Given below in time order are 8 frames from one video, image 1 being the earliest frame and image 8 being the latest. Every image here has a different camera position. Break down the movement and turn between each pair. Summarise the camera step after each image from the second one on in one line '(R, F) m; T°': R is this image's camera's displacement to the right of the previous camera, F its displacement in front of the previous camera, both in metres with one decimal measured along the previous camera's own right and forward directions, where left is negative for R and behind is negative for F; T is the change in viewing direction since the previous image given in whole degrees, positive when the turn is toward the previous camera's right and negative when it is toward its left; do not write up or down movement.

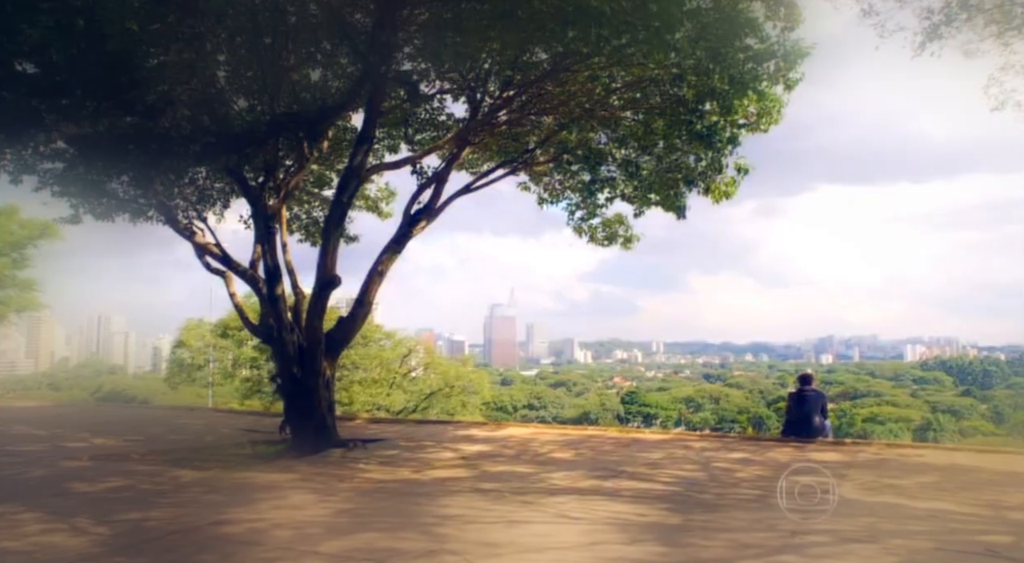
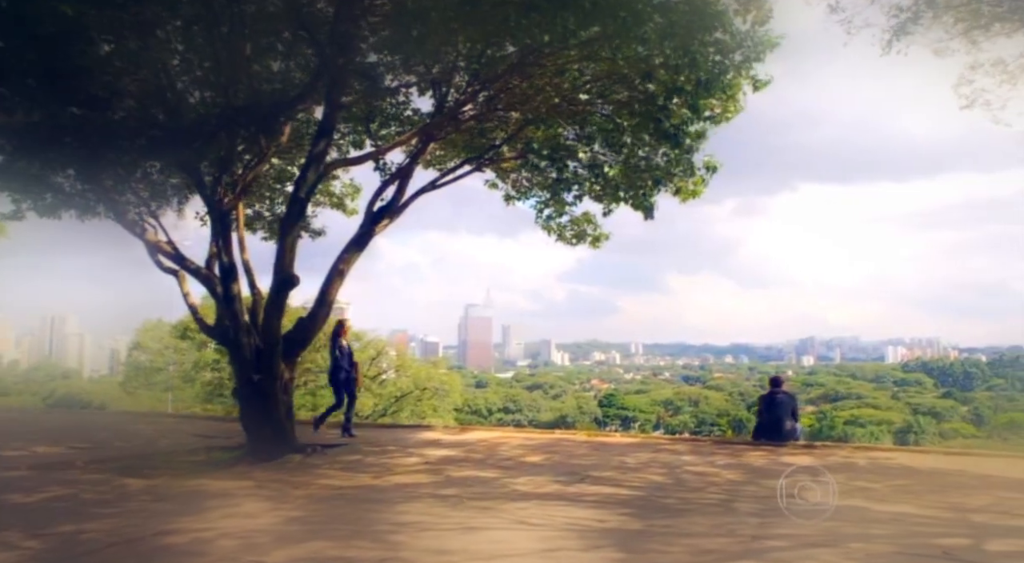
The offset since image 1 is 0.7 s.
(+0.2, +0.1) m; +1°
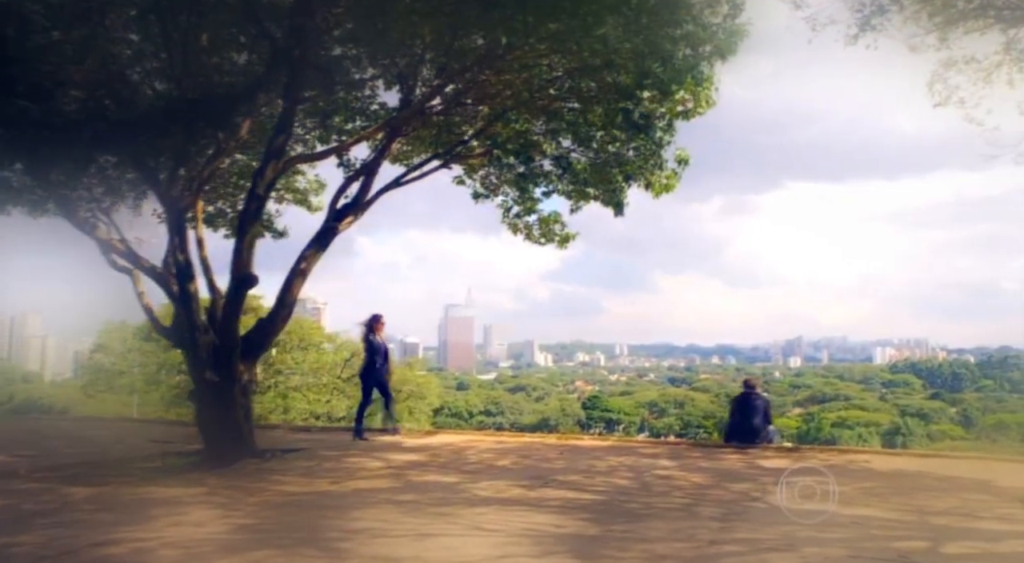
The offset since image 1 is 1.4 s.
(+0.3, +0.1) m; 0°
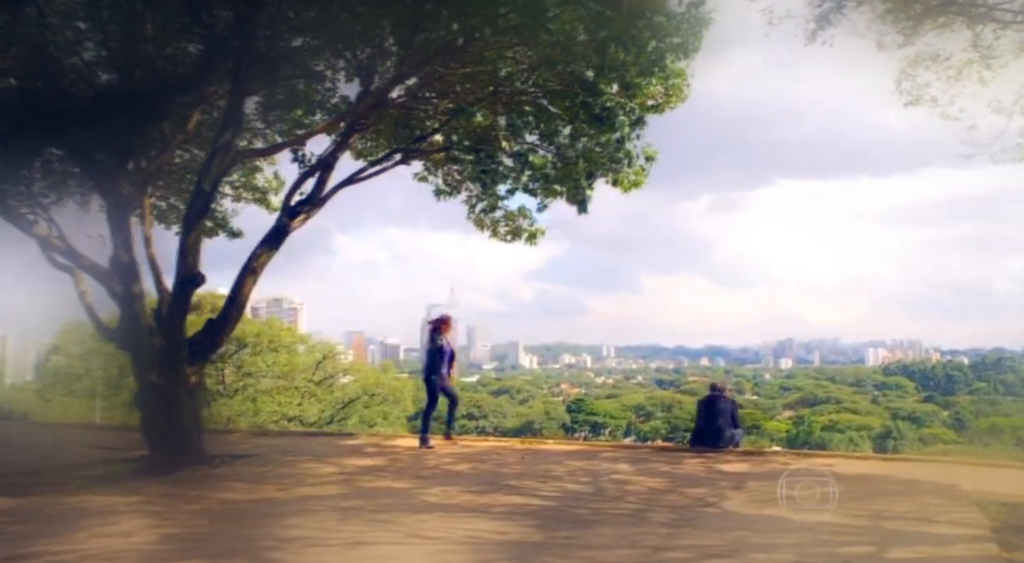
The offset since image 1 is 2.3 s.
(+0.5, +0.1) m; -1°
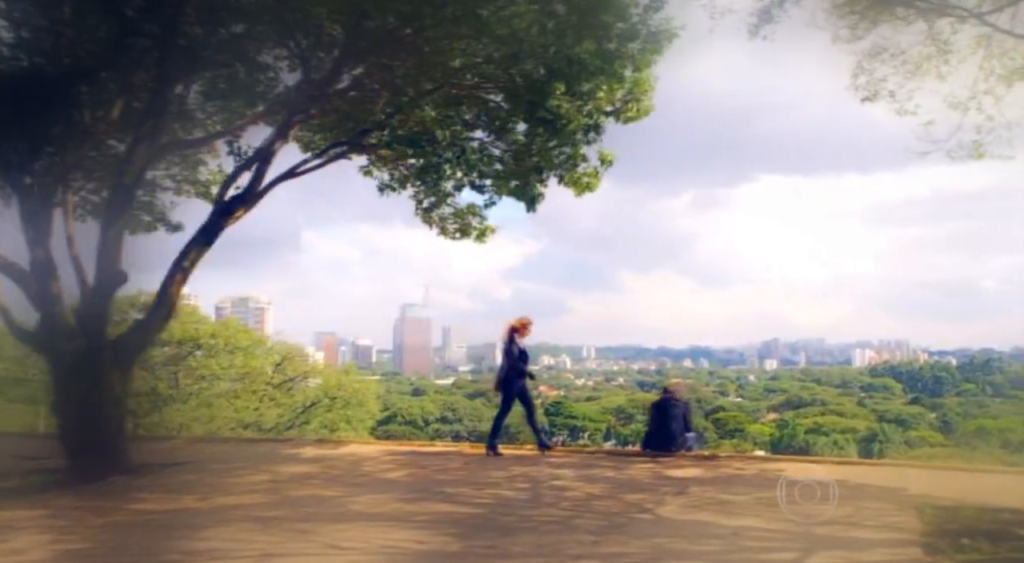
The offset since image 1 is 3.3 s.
(+0.6, +0.2) m; -1°
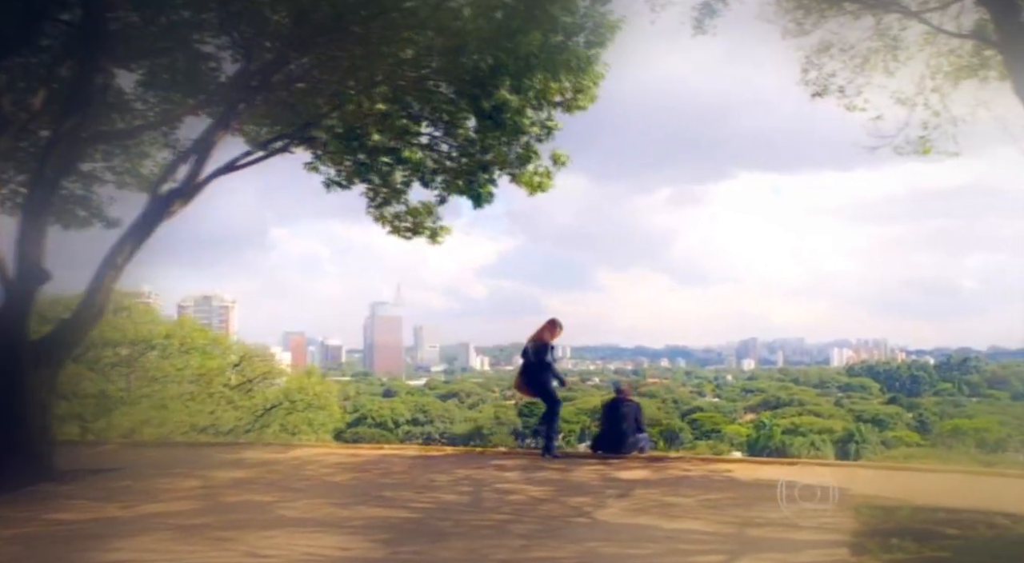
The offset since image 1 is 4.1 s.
(+0.5, +0.2) m; 0°
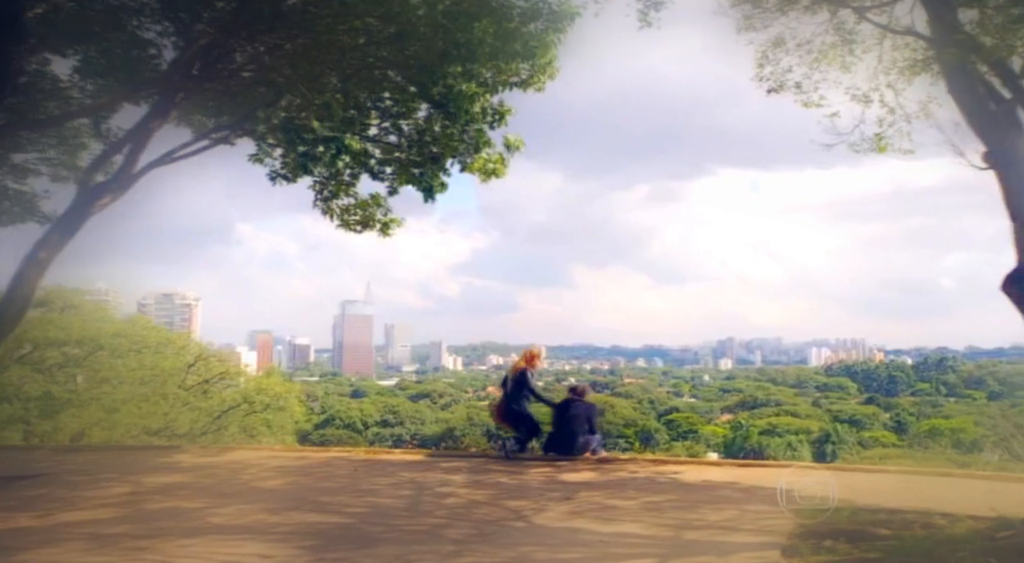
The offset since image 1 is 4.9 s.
(+0.4, +0.2) m; 0°
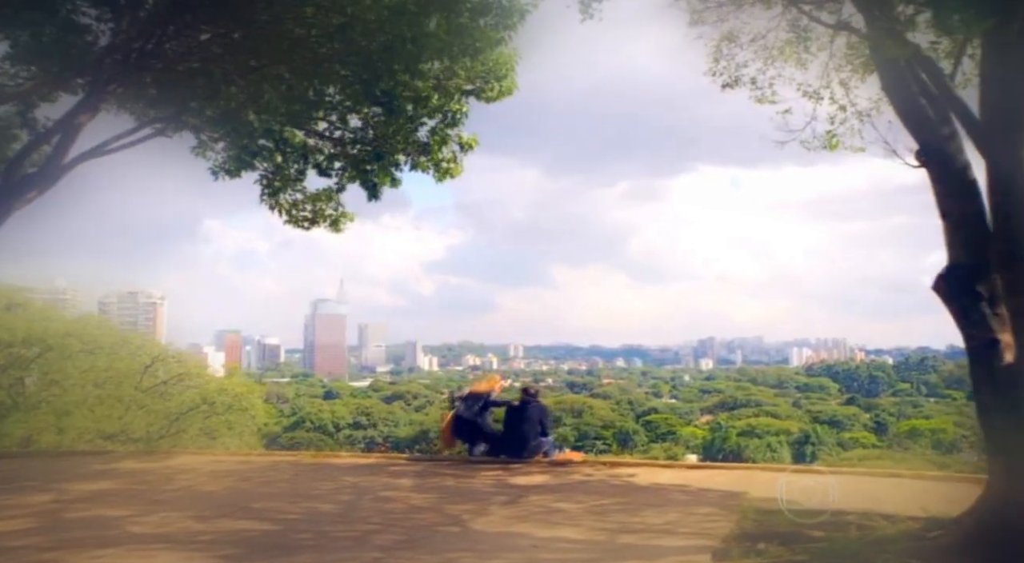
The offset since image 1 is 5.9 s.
(+0.4, +0.2) m; 0°
